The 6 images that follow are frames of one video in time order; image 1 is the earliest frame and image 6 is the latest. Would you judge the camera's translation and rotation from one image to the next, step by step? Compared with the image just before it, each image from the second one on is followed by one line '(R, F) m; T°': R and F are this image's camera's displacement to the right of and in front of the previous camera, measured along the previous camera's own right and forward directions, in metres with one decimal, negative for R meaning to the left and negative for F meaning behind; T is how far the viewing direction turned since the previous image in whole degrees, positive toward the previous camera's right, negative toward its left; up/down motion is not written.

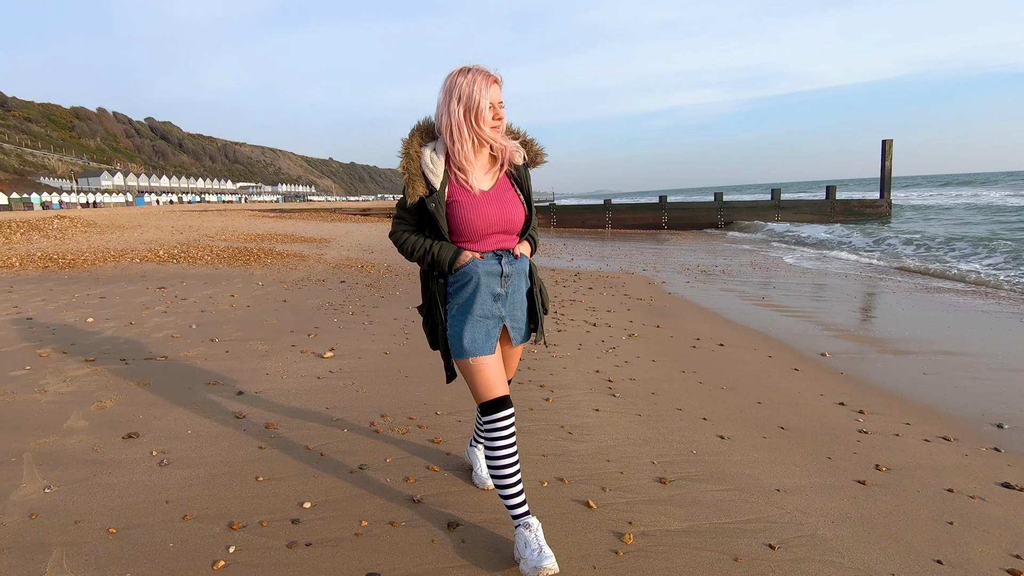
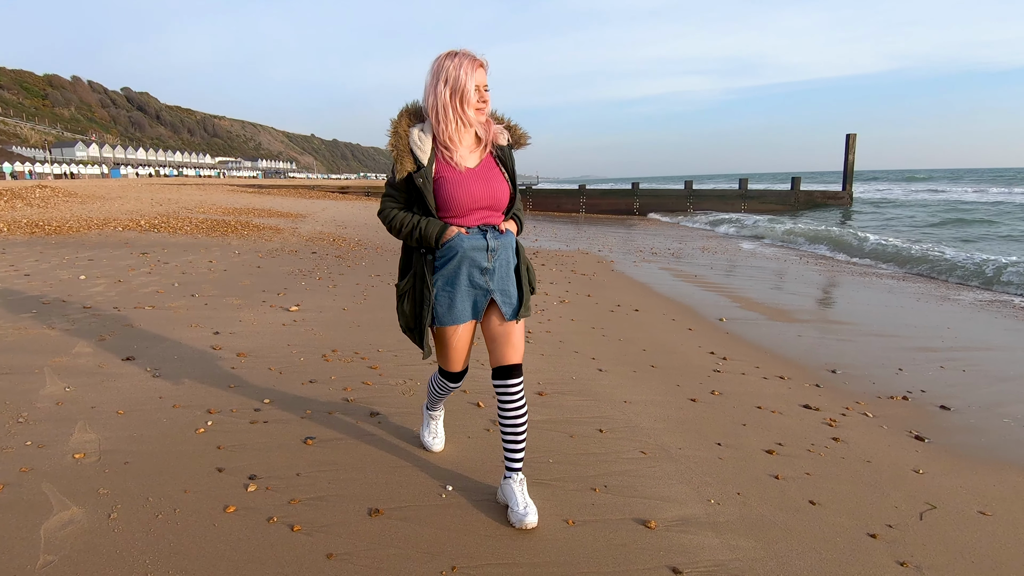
(+0.4, -0.8) m; +2°
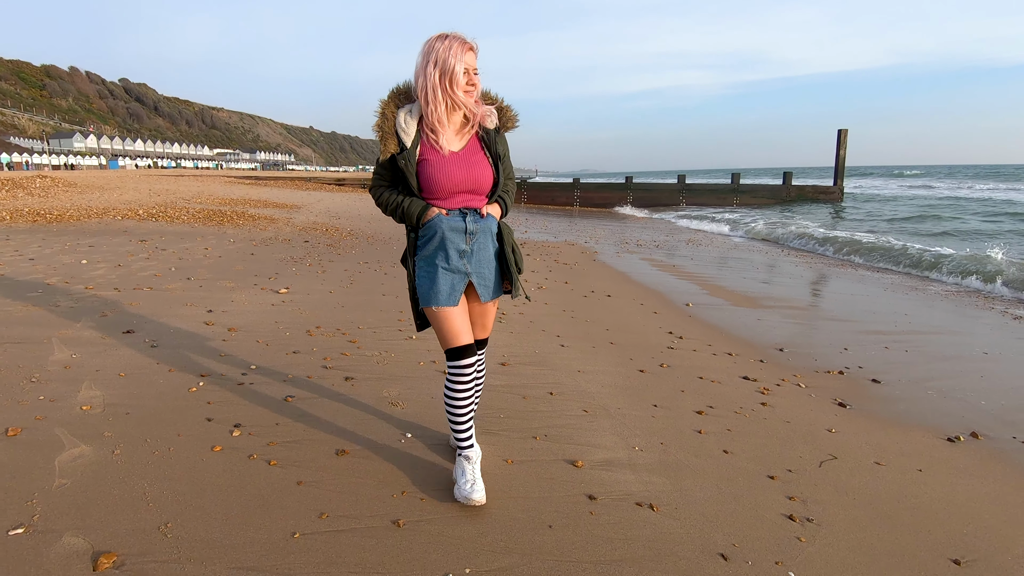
(+0.2, -0.4) m; 0°
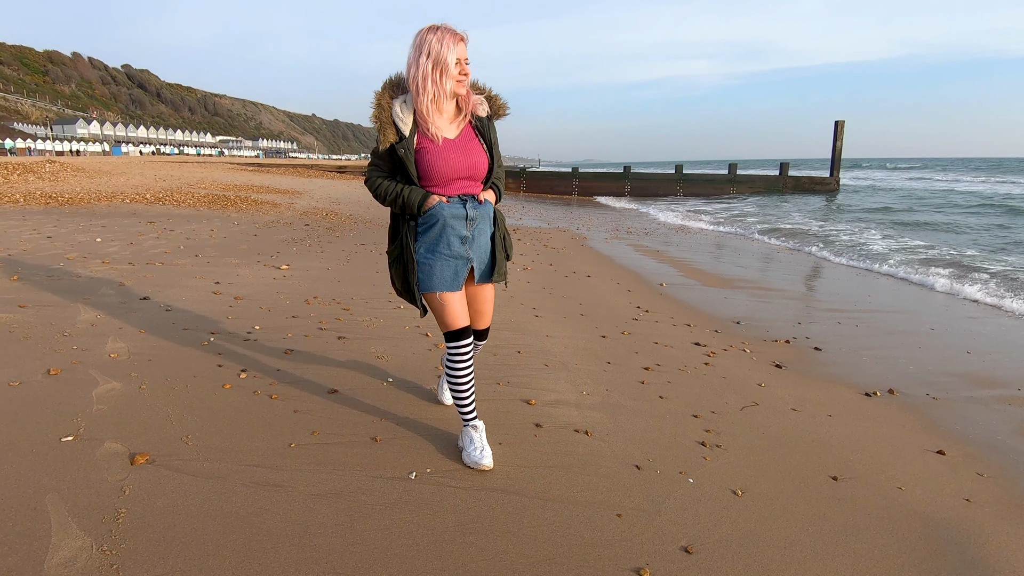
(+0.2, -0.5) m; 0°
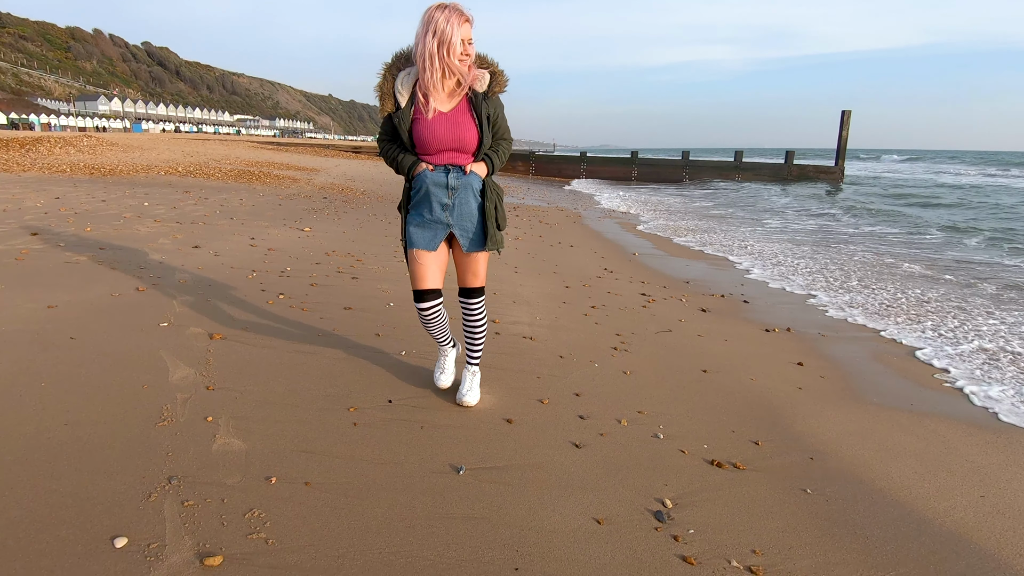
(+0.3, -1.1) m; -1°
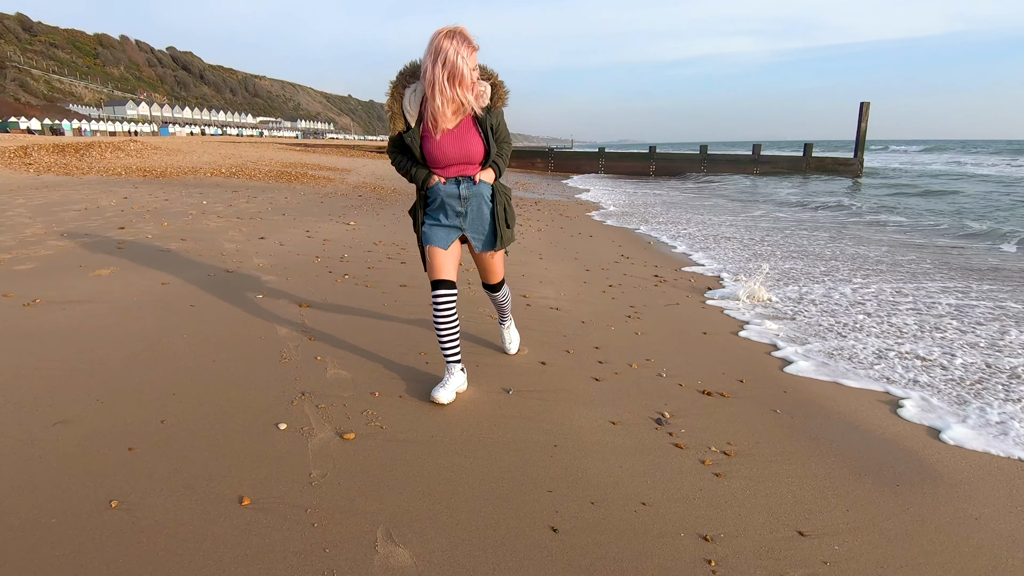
(-0.1, -0.8) m; -2°
